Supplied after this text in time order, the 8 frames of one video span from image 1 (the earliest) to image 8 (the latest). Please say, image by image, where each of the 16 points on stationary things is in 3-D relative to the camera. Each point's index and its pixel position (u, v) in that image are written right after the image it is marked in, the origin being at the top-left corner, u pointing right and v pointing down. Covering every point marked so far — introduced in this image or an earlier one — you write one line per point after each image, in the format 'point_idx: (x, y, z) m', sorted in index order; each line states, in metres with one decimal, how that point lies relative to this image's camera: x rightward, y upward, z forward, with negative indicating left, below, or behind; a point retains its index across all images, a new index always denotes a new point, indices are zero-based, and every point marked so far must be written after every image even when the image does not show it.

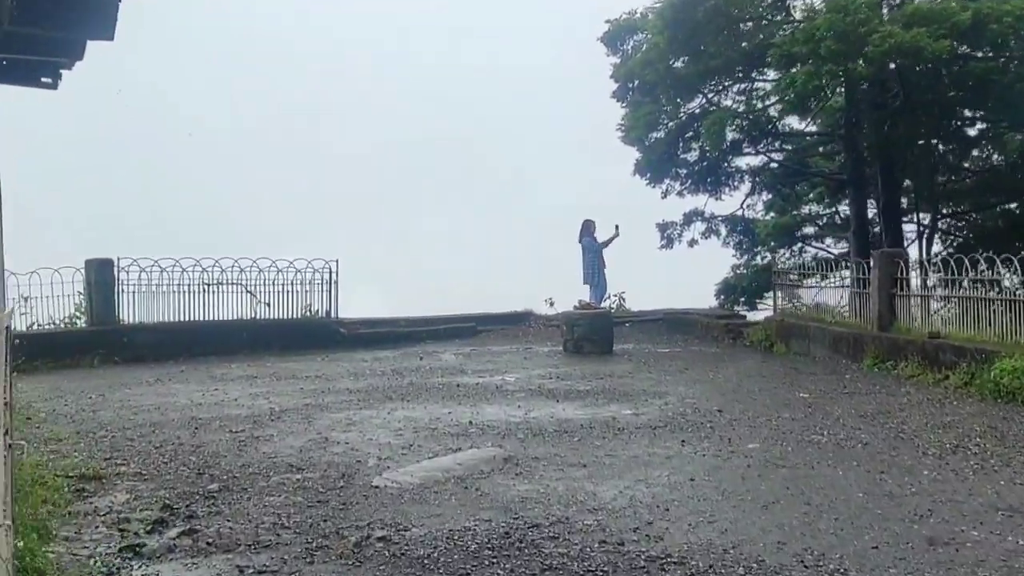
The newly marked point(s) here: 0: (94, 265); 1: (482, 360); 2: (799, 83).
0: (-5.5, +0.3, +13.6) m
1: (-0.4, -0.9, +13.3) m
2: (+3.7, +2.6, +13.3) m
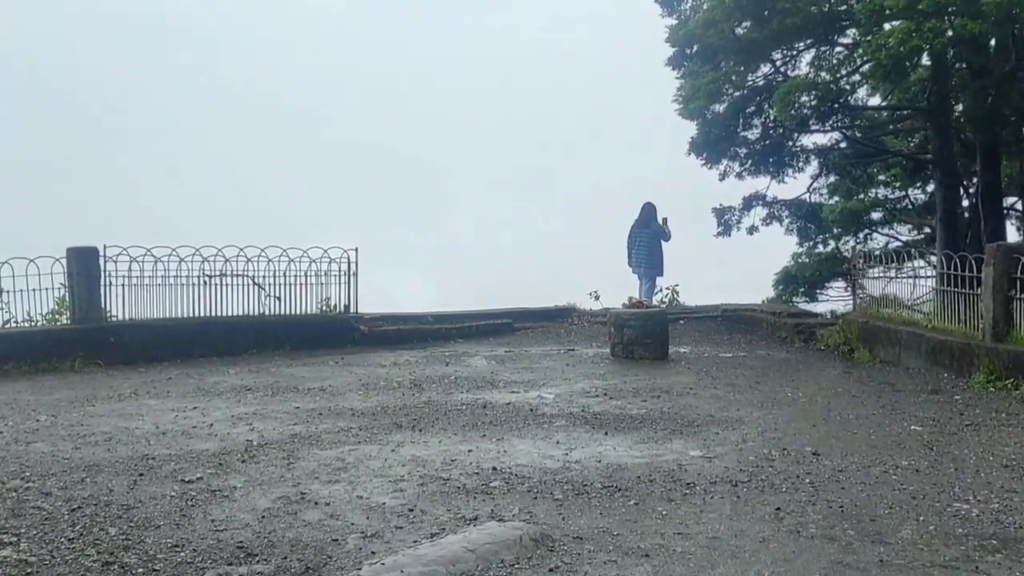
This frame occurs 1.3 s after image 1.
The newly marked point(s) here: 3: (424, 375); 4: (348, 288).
0: (-5.1, +0.4, +12.0) m
1: (+0.1, -0.9, +11.5) m
2: (+4.1, +2.7, +11.3) m
3: (-0.9, -0.9, +10.8) m
4: (-2.3, 0.0, +14.2) m
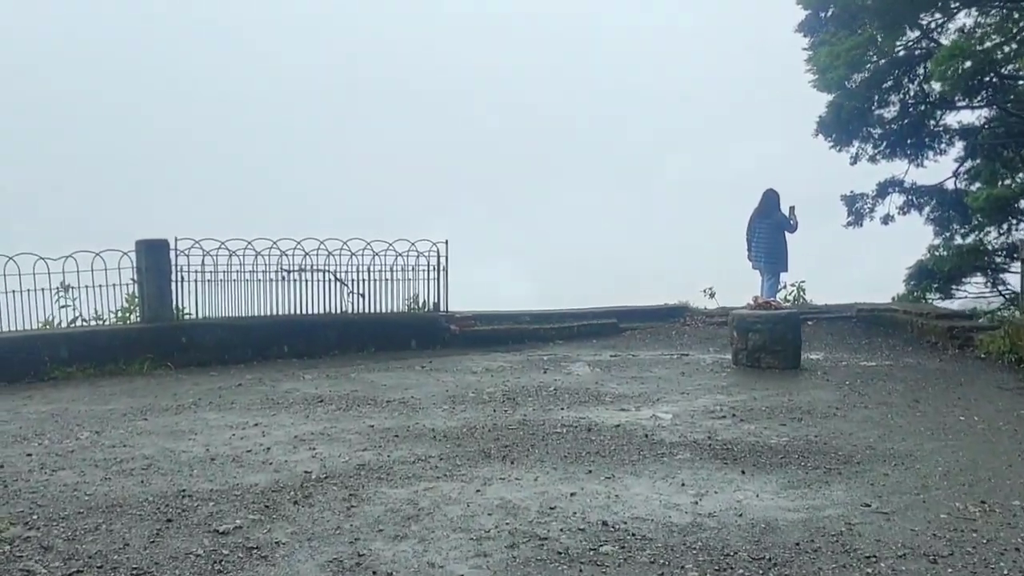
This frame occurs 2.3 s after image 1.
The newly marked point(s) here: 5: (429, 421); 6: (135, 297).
0: (-3.9, +0.4, +11.2) m
1: (+1.1, -0.9, +10.1) m
2: (+5.2, +2.7, +9.5) m
3: (+0.1, -0.9, +9.6) m
4: (-1.0, 0.0, +13.0) m
5: (-0.6, -1.0, +7.6) m
6: (-4.1, -0.1, +11.3) m
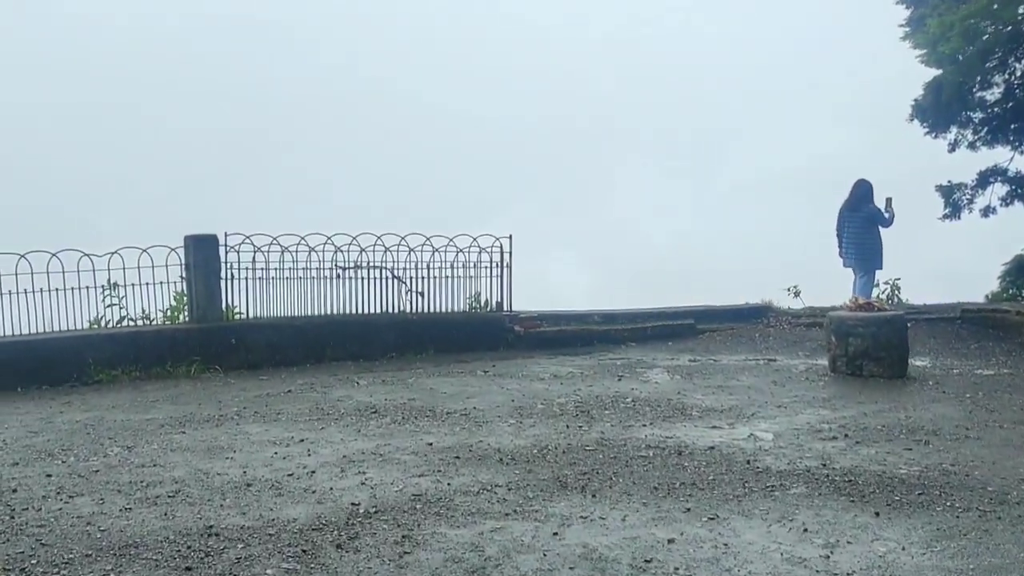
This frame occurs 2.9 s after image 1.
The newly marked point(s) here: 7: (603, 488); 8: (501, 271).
0: (-3.2, +0.5, +10.5) m
1: (+1.7, -0.9, +9.1) m
2: (+5.8, +2.7, +8.2) m
3: (+0.7, -0.9, +8.7) m
4: (-0.1, +0.1, +12.1) m
5: (-0.1, -1.0, +6.7) m
6: (-3.4, -0.1, +10.6) m
7: (+0.5, -1.0, +5.4) m
8: (-0.1, +0.2, +12.1) m
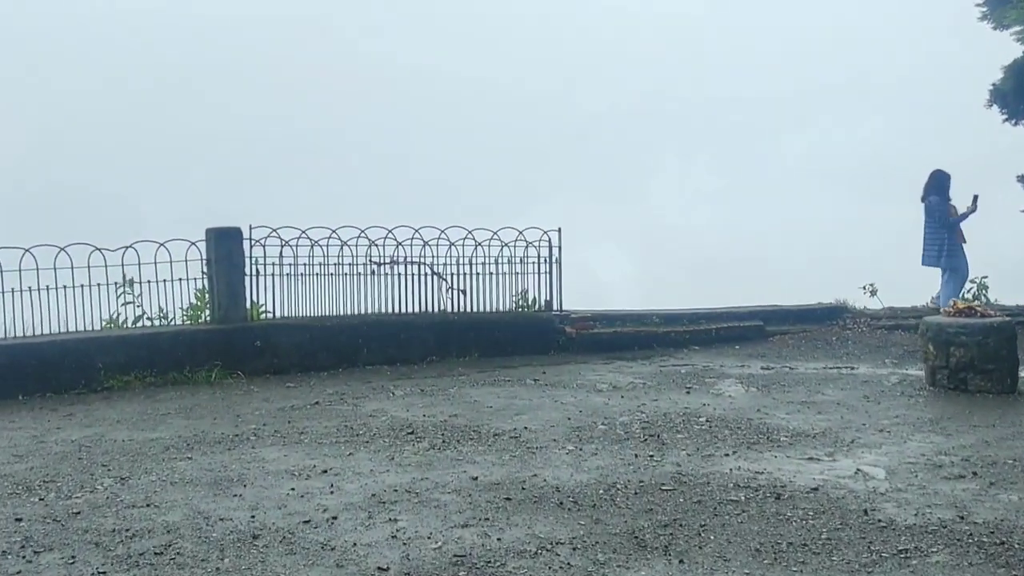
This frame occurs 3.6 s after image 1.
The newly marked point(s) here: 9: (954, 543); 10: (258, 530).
0: (-2.8, +0.5, +9.5) m
1: (+2.2, -0.9, +8.0) m
2: (+6.2, +2.6, +6.9) m
3: (+1.1, -0.9, +7.6) m
4: (+0.4, +0.1, +11.1) m
5: (+0.2, -1.0, +5.7) m
6: (-2.9, -0.1, +9.6) m
7: (+0.7, -1.1, +4.3) m
8: (+0.4, +0.2, +11.0) m
9: (+1.9, -1.1, +4.4) m
10: (-1.1, -1.1, +4.6) m
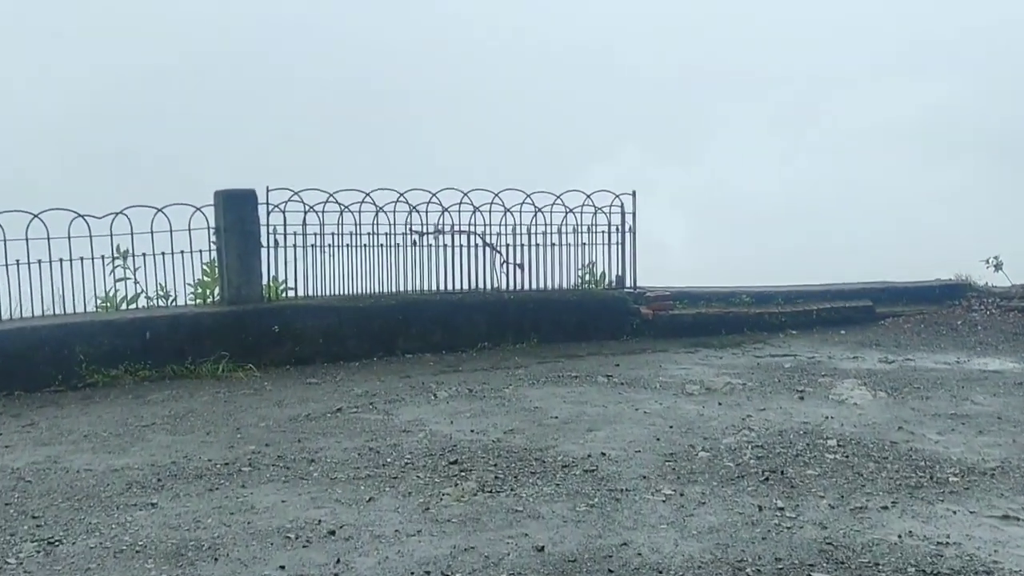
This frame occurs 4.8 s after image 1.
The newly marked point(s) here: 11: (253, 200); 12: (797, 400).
0: (-2.2, +0.7, +8.0) m
1: (+2.6, -0.8, +6.2) m
2: (+6.5, +2.7, +4.9) m
3: (+1.5, -0.8, +5.9) m
4: (+1.0, +0.3, +9.4) m
5: (+0.5, -1.0, +4.1) m
6: (-2.4, +0.1, +8.1) m
7: (+1.0, -1.1, +2.6) m
8: (+1.0, +0.5, +9.3) m
9: (+2.1, -1.1, +2.7) m
10: (-0.9, -1.1, +3.1) m
11: (-2.0, +0.7, +8.0) m
12: (+1.9, -0.7, +6.7) m
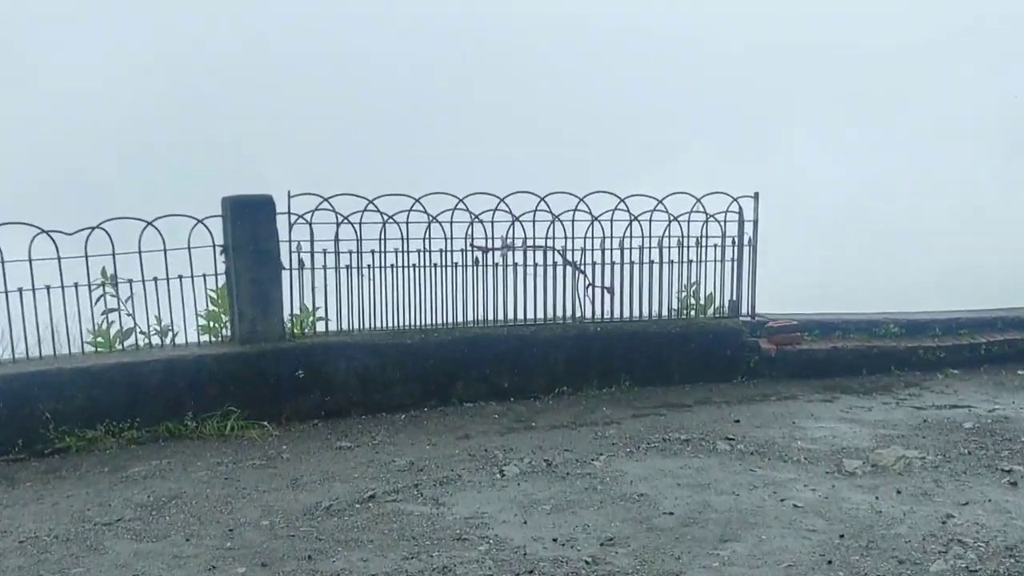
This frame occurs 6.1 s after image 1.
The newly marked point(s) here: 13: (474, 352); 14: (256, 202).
0: (-1.7, +0.5, +6.3) m
1: (+3.0, -1.0, +4.3) m
2: (+6.9, +2.5, +2.7) m
3: (+1.9, -1.0, +4.0) m
4: (+1.6, +0.1, +7.5) m
5: (+0.8, -1.2, +2.2) m
6: (-1.8, -0.1, +6.5) m
7: (+1.2, -1.3, +0.8) m
8: (+1.6, +0.3, +7.4) m
9: (+2.3, -1.3, +0.8) m
10: (-0.7, -1.3, +1.3) m
11: (-1.5, +0.5, +6.4) m
12: (+2.3, -0.9, +4.8) m
13: (-0.3, -0.4, +6.9) m
14: (-1.6, +0.5, +6.3) m
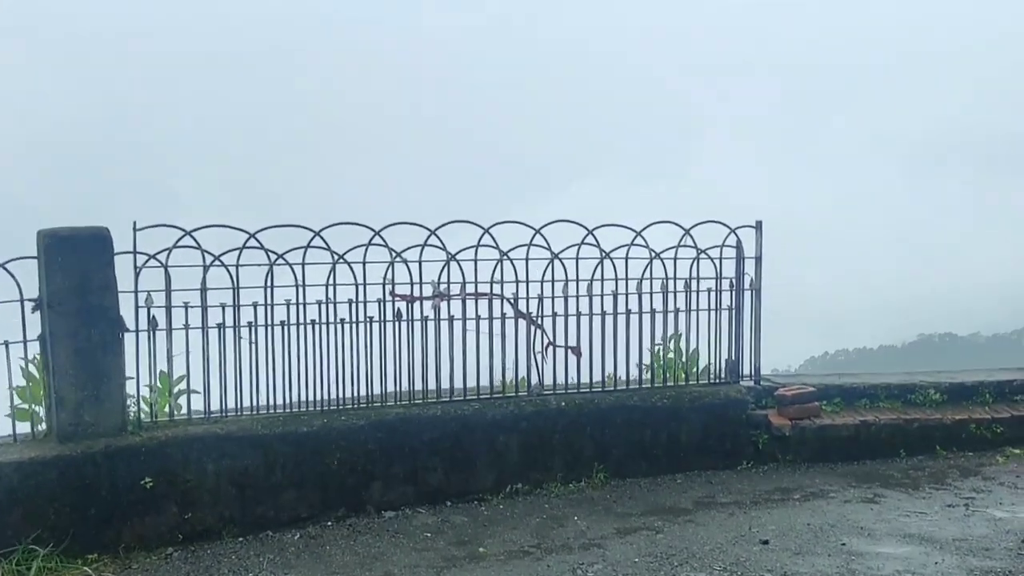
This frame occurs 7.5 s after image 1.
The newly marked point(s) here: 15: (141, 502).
0: (-2.0, +0.1, +4.3) m
1: (+2.9, -1.2, +2.7) m
2: (+6.9, +2.3, +1.4) m
3: (+1.8, -1.3, +2.3) m
4: (+1.2, -0.2, +5.8) m
5: (+0.9, -1.4, +0.4) m
6: (-2.1, -0.4, +4.5) m
7: (+1.4, -1.5, -1.0) m
8: (+1.3, -0.1, +5.7) m
9: (+2.5, -1.5, -0.9) m
10: (-0.5, -1.5, -0.6) m
11: (-1.7, +0.2, +4.4) m
12: (+2.2, -1.2, +3.1) m
13: (-0.6, -0.7, +5.0) m
14: (-1.8, +0.2, +4.4) m
15: (-1.6, -0.9, +4.5) m
